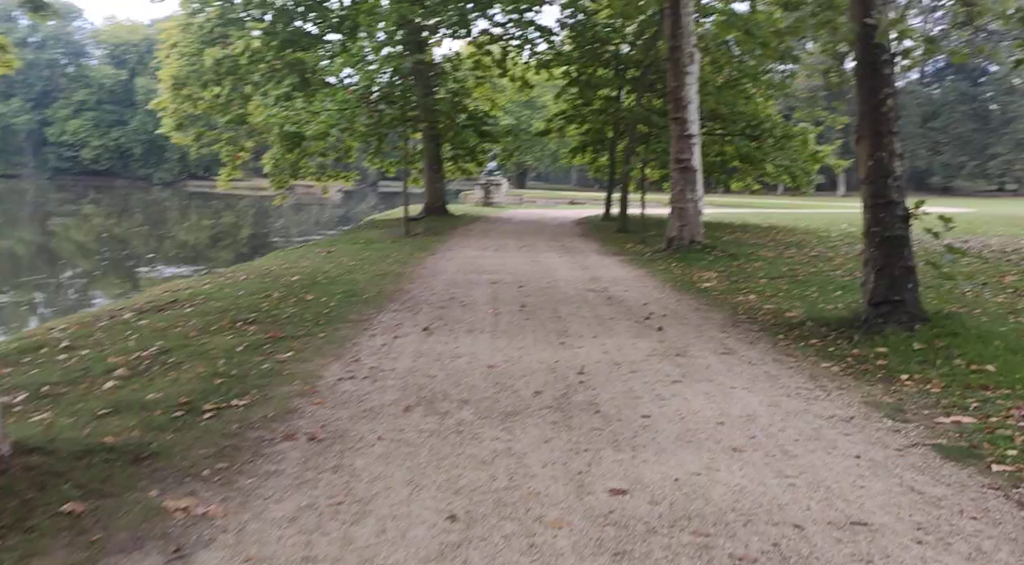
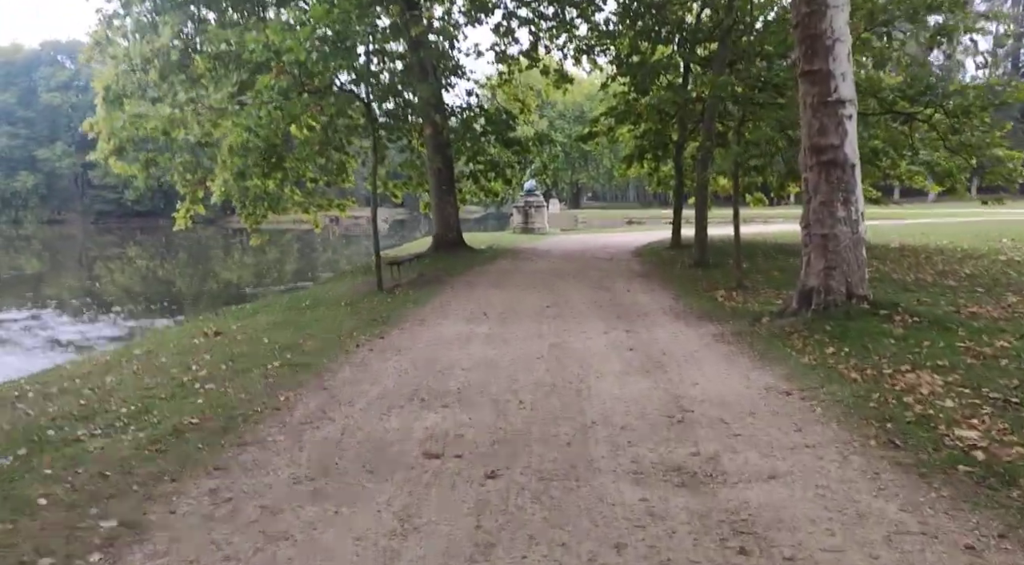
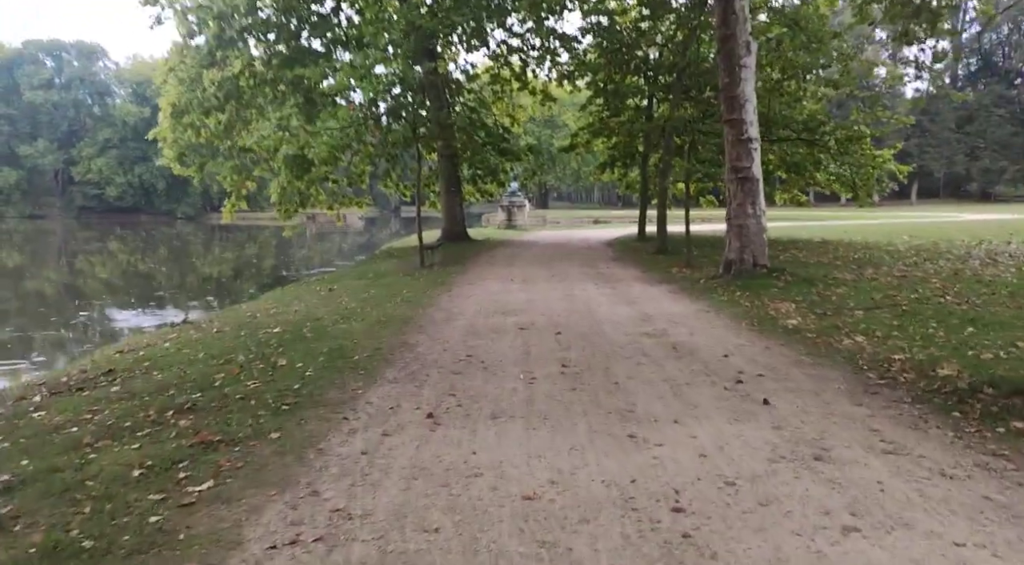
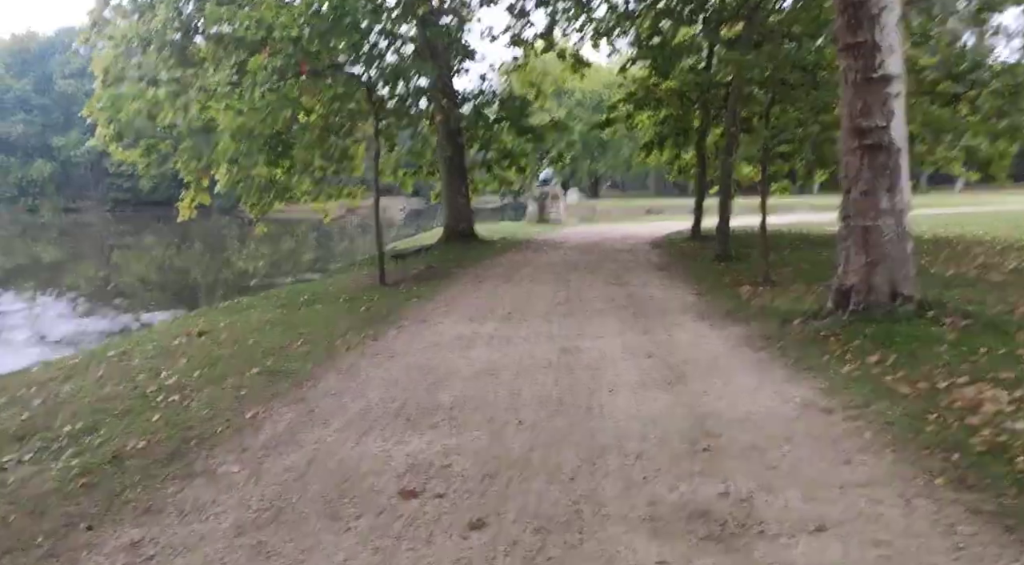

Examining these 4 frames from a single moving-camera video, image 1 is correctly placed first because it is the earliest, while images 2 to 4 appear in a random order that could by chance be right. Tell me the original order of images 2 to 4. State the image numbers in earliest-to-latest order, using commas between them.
3, 2, 4
